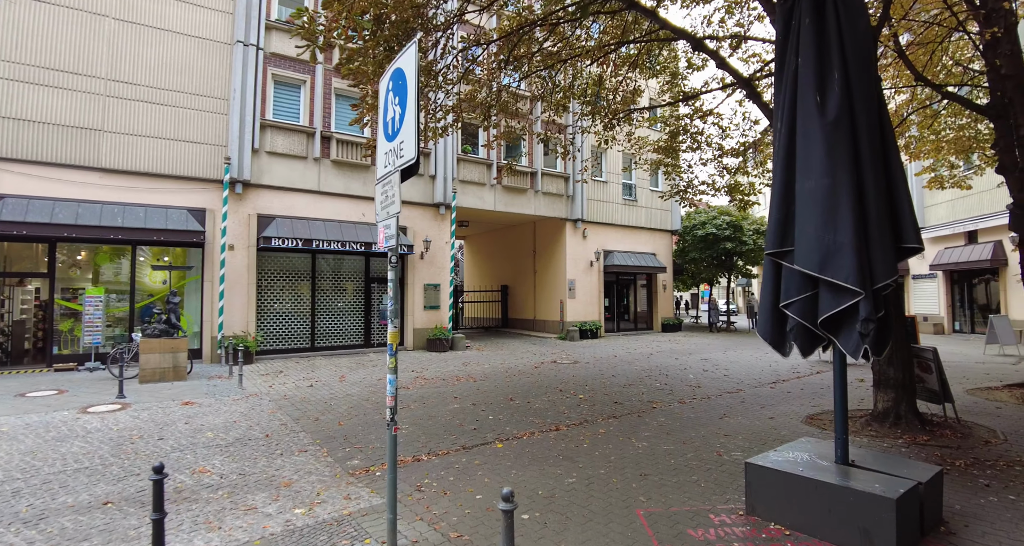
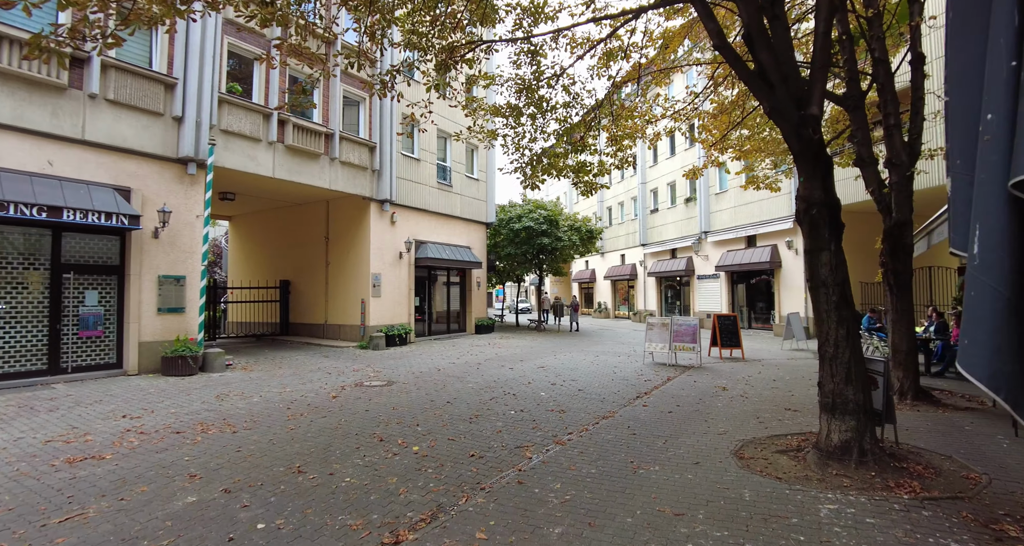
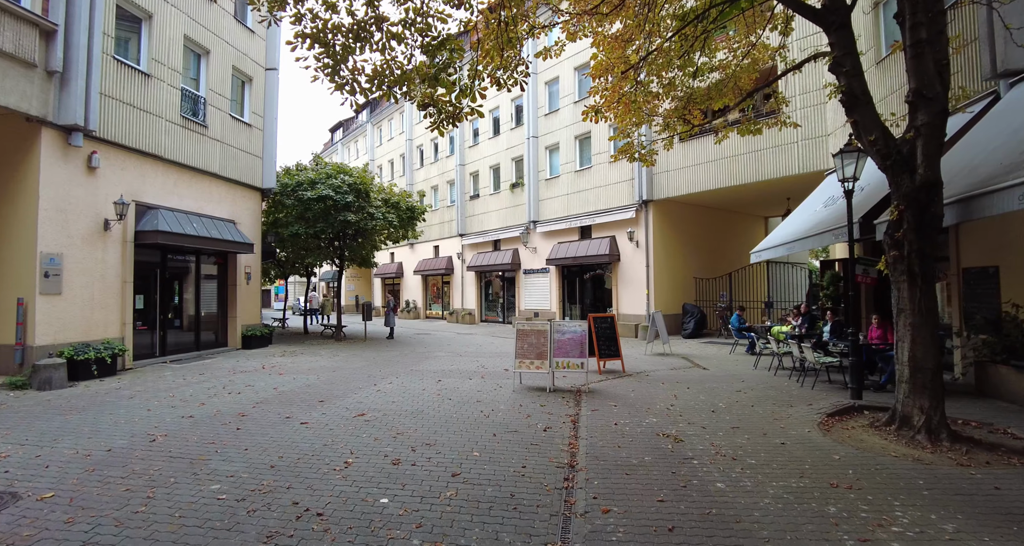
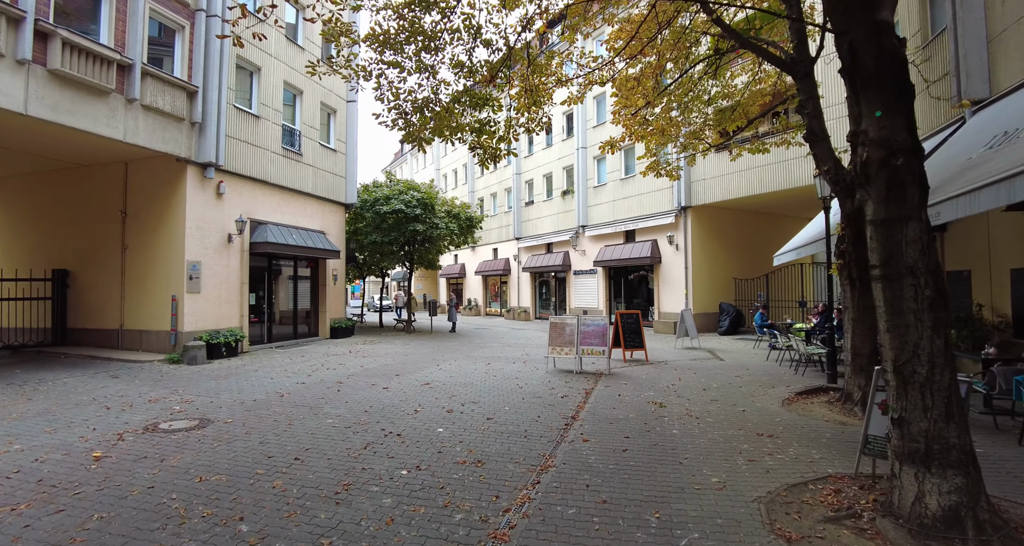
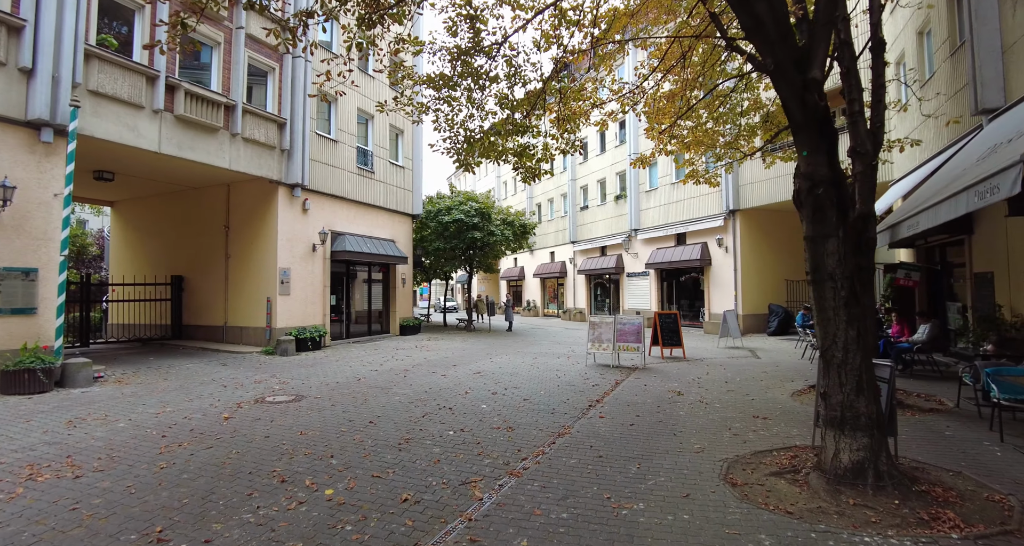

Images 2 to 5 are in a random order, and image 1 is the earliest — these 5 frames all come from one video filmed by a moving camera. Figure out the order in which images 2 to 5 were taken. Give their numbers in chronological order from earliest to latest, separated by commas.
2, 5, 4, 3
